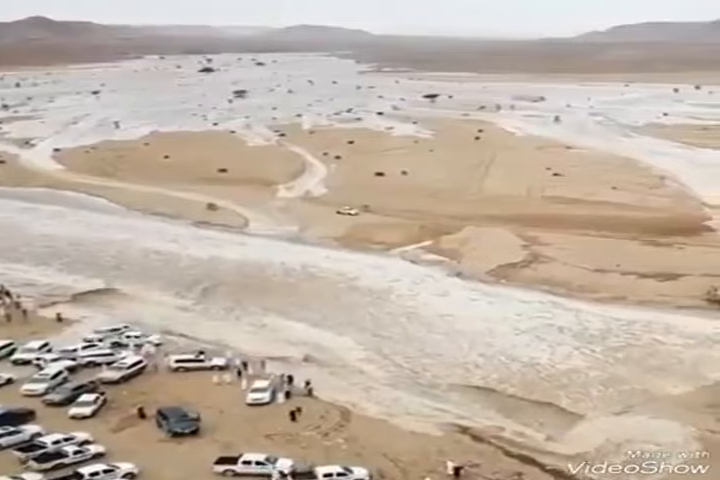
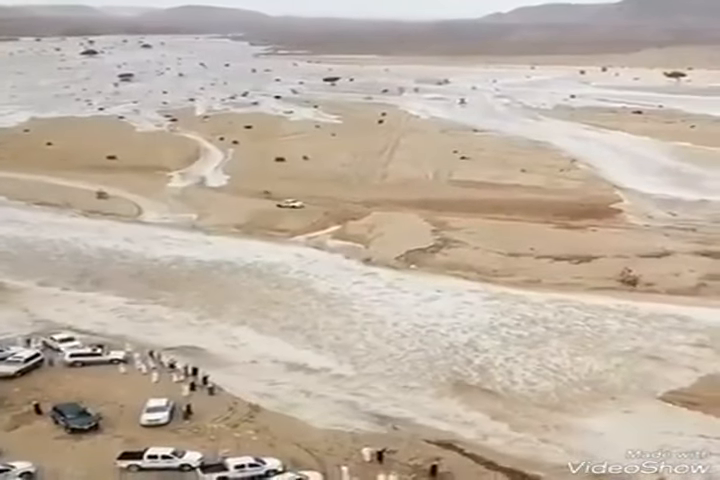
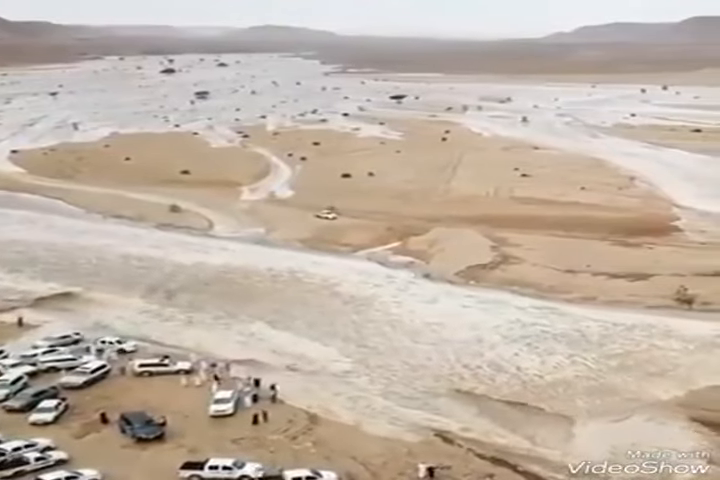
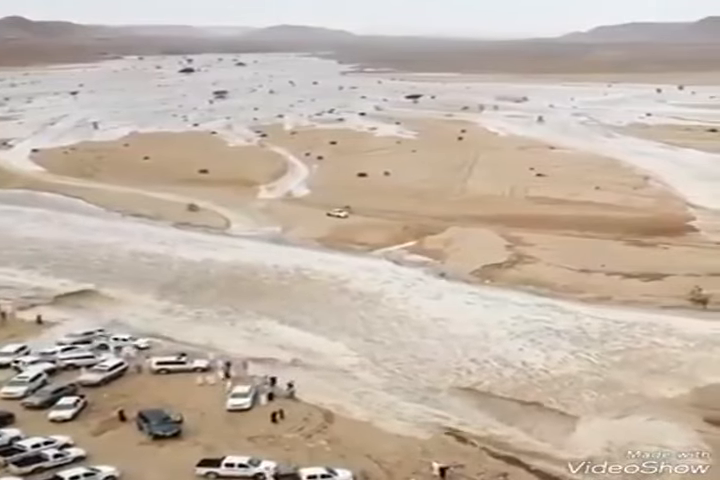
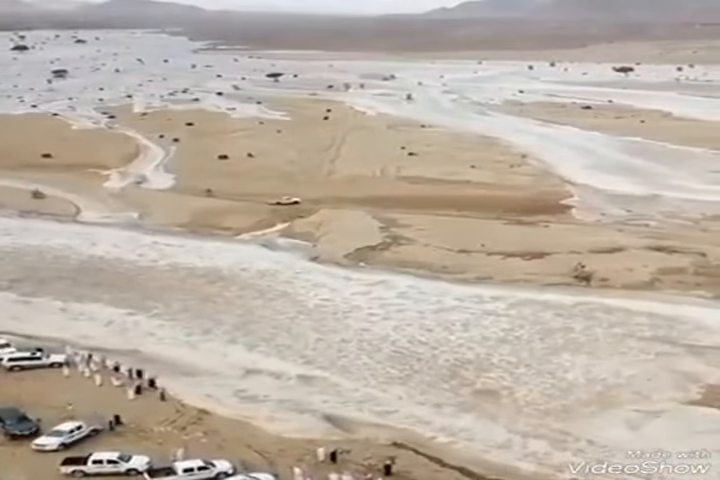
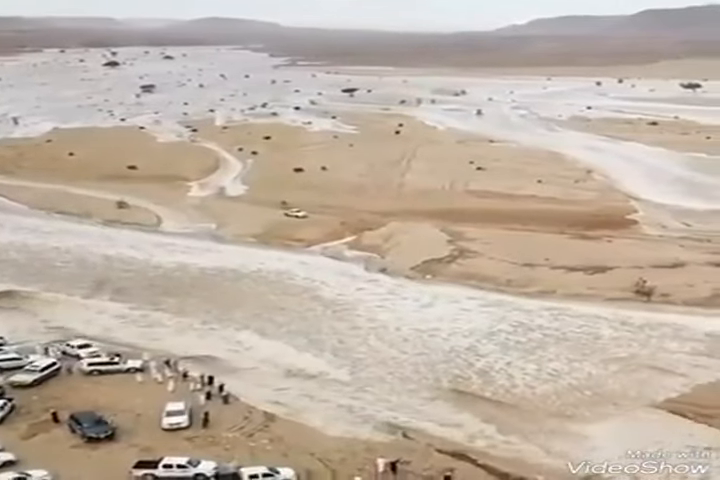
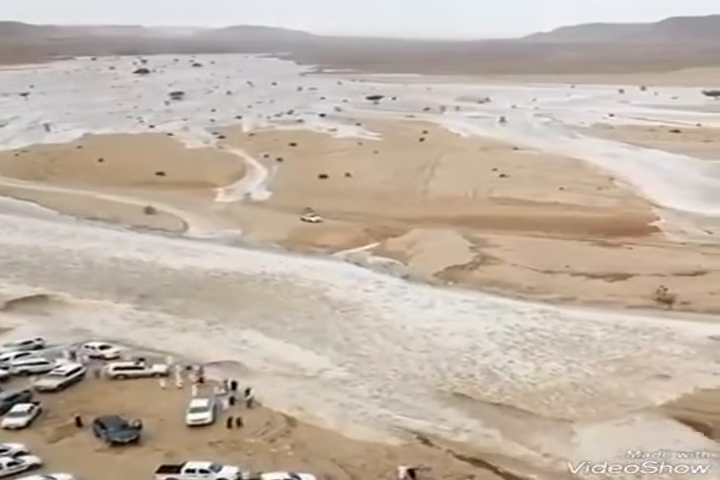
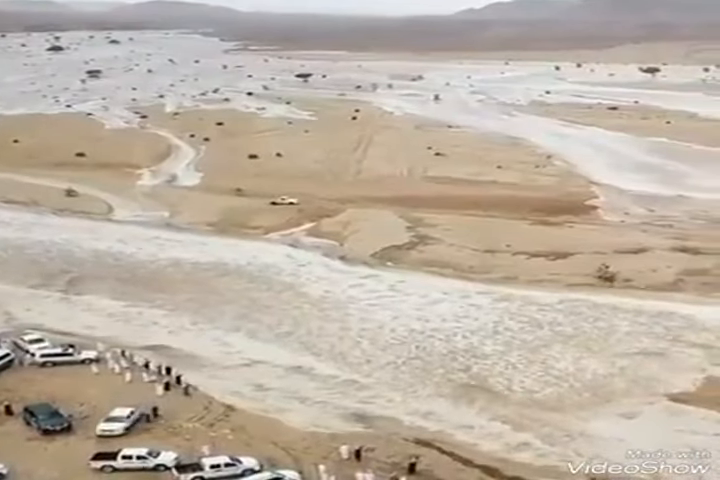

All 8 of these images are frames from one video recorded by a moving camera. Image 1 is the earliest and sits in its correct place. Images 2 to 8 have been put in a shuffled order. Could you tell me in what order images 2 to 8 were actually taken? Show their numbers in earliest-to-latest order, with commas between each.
4, 3, 7, 6, 2, 8, 5
